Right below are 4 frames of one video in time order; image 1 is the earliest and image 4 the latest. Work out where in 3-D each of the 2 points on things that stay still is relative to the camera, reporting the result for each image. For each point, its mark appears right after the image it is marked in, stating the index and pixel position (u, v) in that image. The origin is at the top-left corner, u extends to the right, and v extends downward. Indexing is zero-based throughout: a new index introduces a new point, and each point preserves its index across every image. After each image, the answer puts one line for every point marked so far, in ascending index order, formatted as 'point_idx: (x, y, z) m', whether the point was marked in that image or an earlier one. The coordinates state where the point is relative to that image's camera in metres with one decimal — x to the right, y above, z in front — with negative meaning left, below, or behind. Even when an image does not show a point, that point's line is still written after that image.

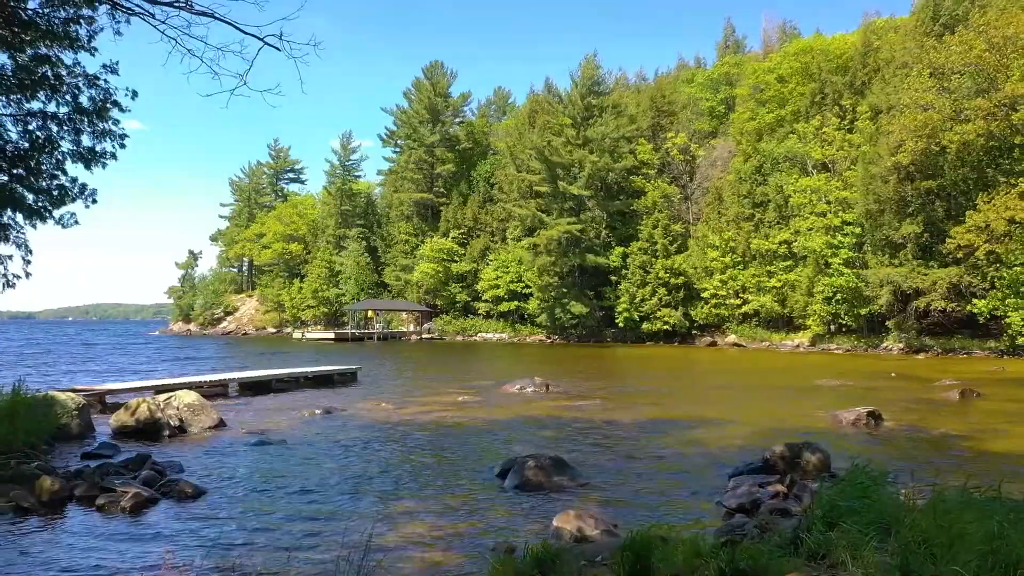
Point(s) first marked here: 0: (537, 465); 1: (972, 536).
0: (+0.3, -2.3, +8.0) m
1: (+3.1, -1.7, +4.2) m
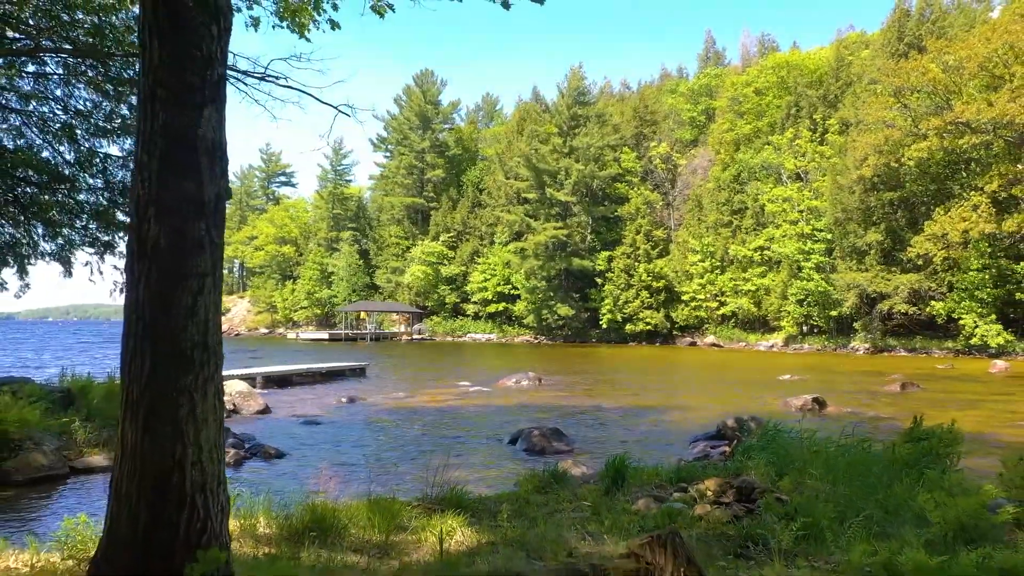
0: (+0.5, -2.4, +10.4) m
1: (+3.3, -1.8, +6.7) m
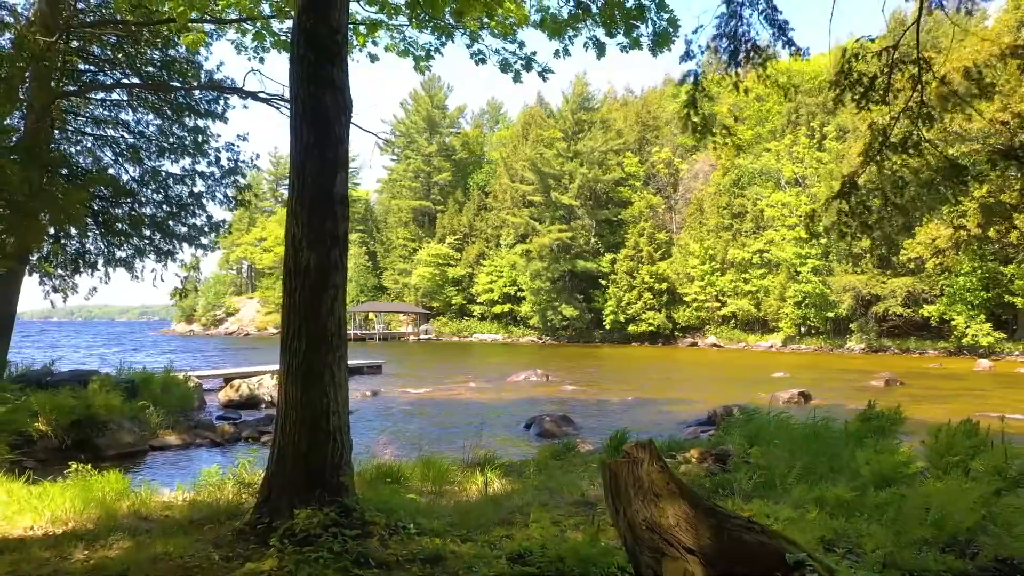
0: (+0.8, -2.4, +11.8) m
1: (+3.6, -1.8, +8.1) m
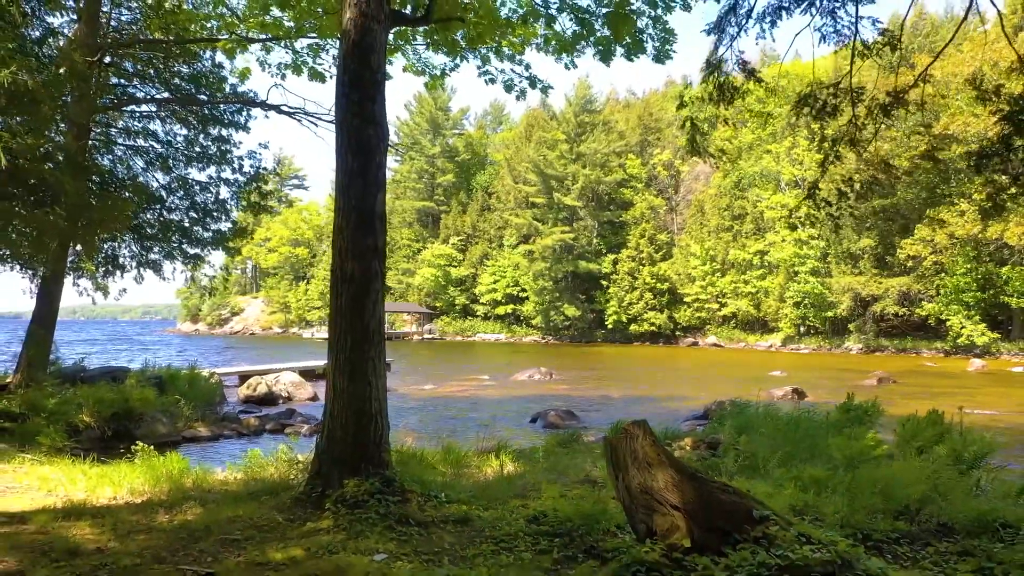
0: (+0.9, -2.5, +12.6) m
1: (+3.7, -1.9, +8.9) m
